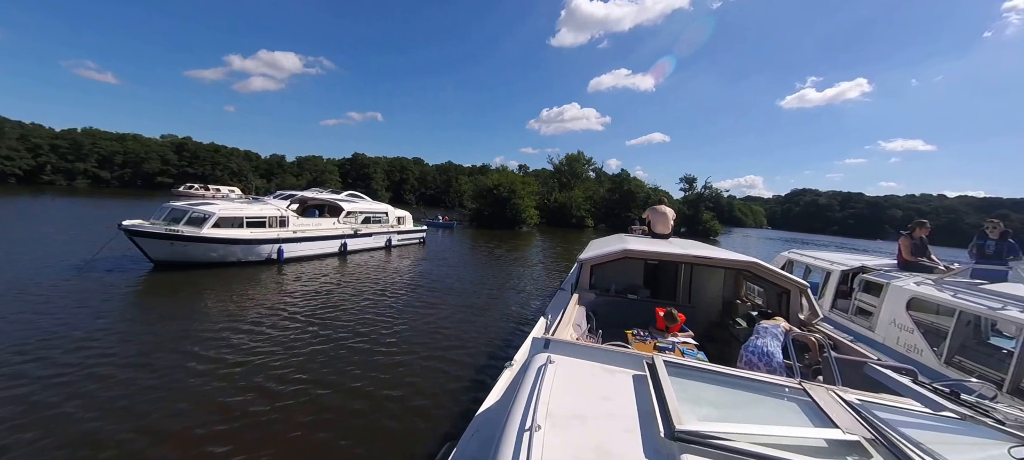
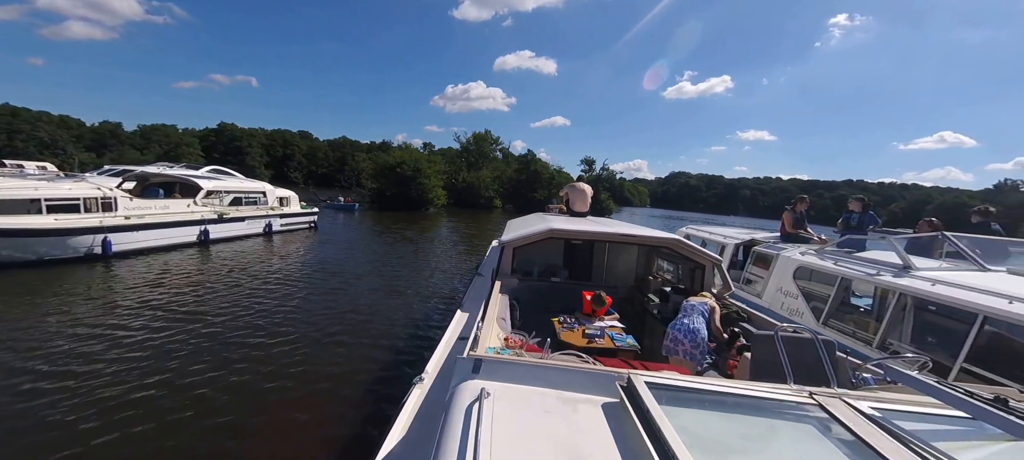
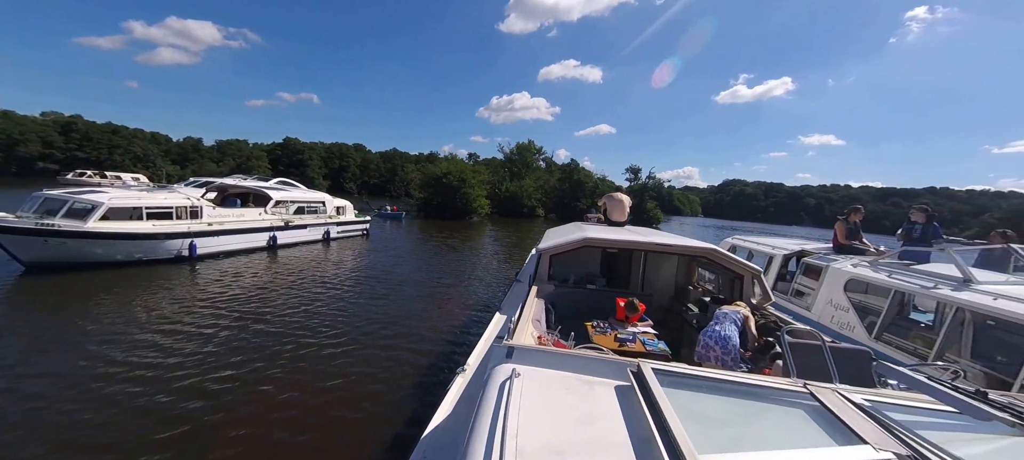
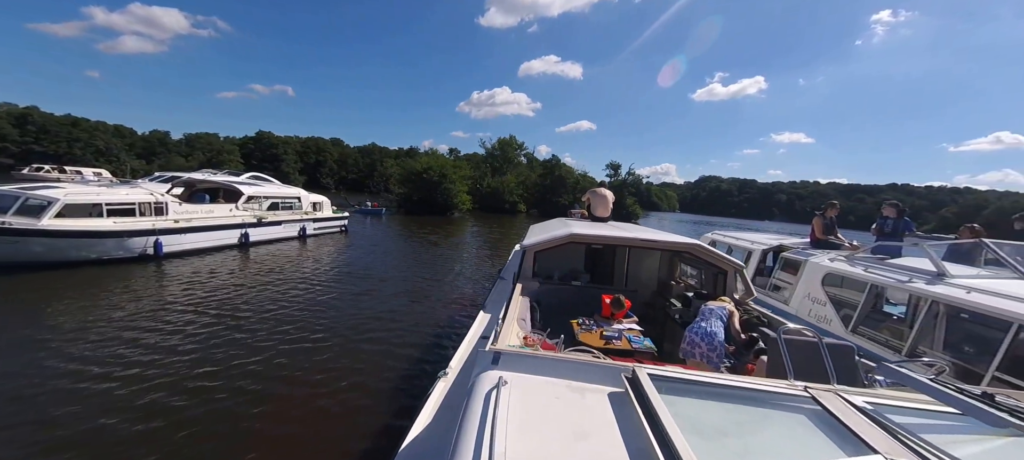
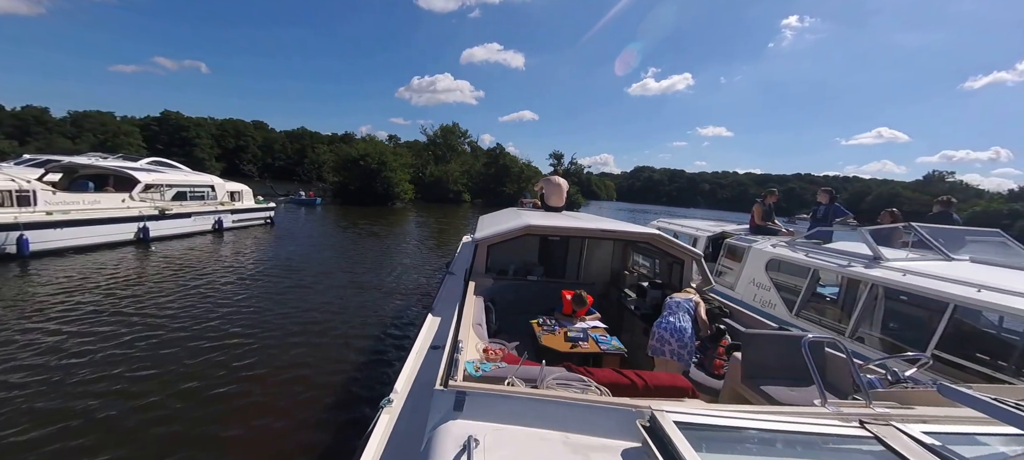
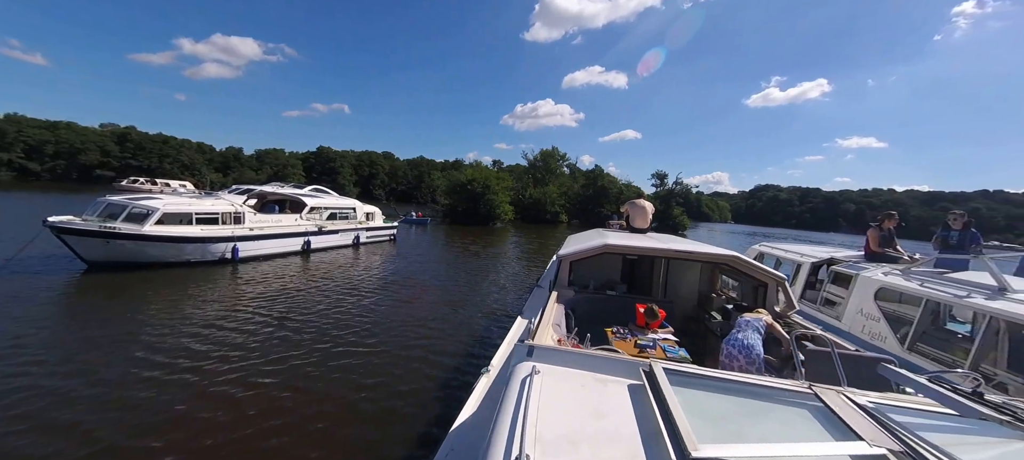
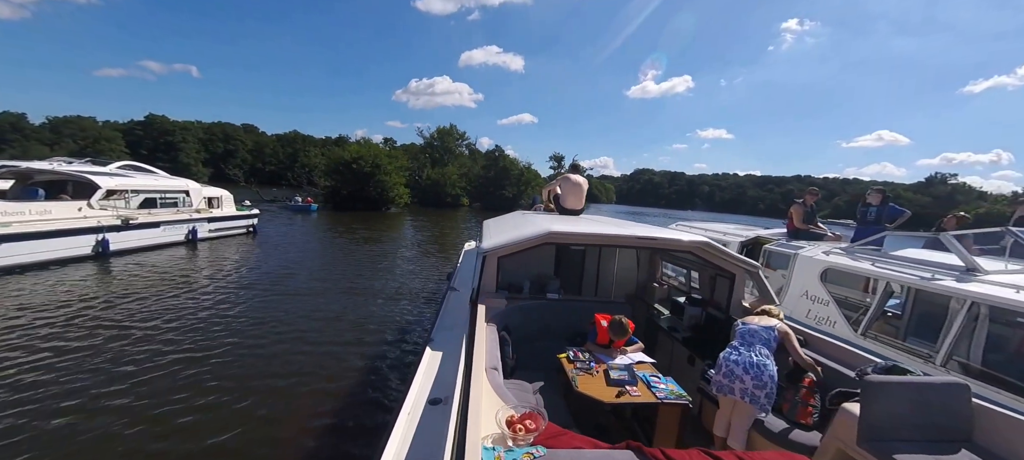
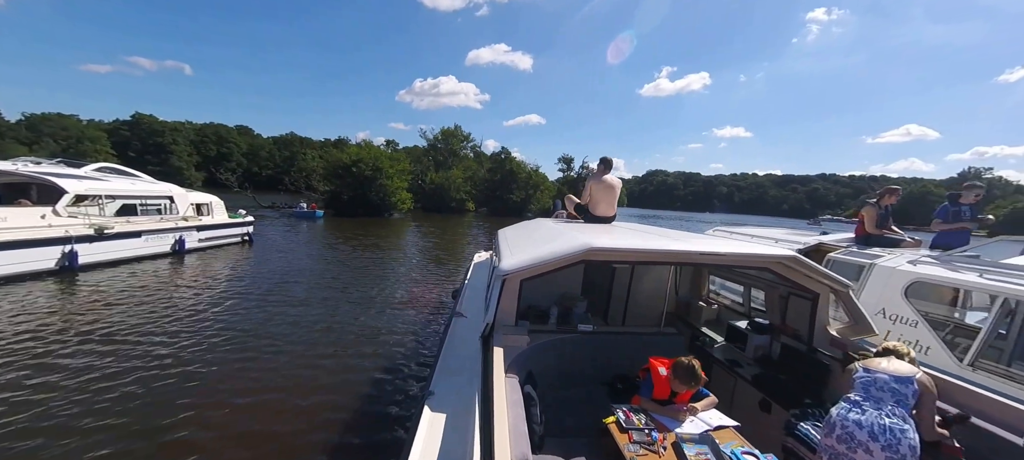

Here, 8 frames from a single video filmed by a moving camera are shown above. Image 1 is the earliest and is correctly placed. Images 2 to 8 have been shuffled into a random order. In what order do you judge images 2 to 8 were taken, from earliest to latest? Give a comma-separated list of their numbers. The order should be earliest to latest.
6, 3, 4, 2, 5, 7, 8
